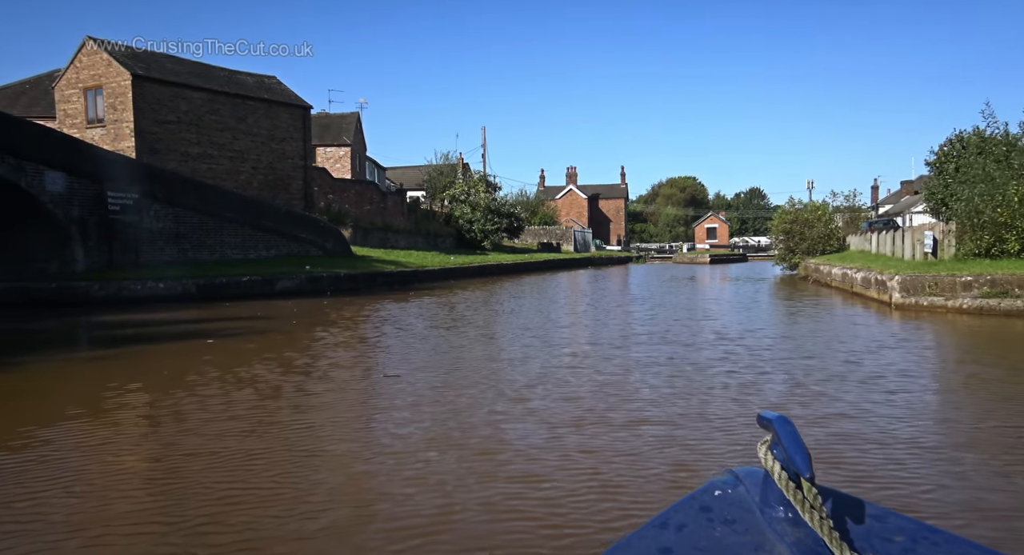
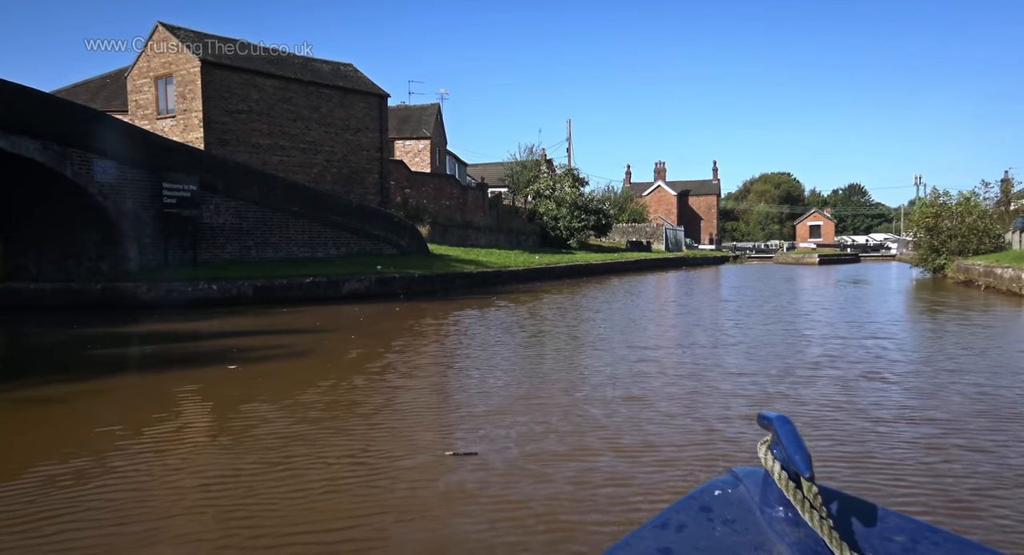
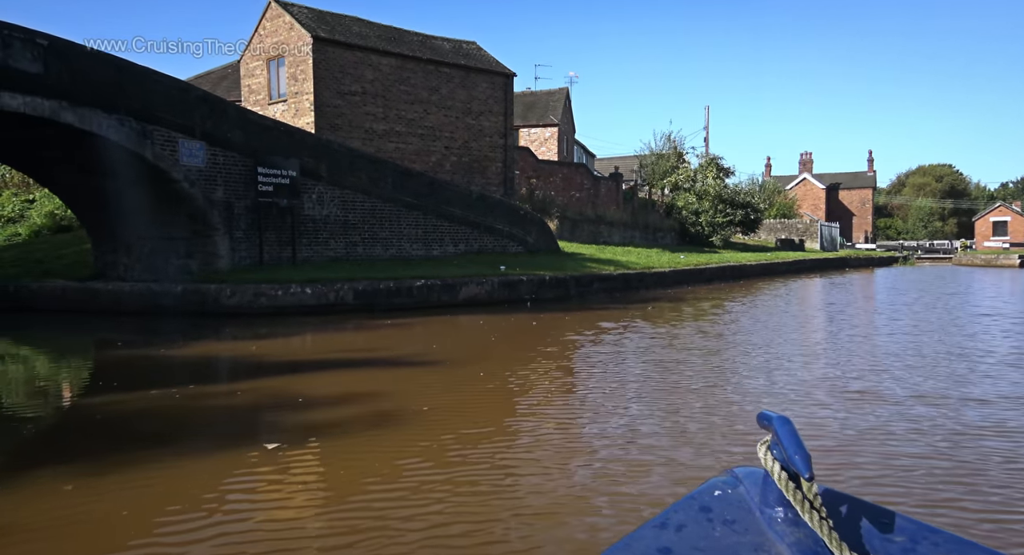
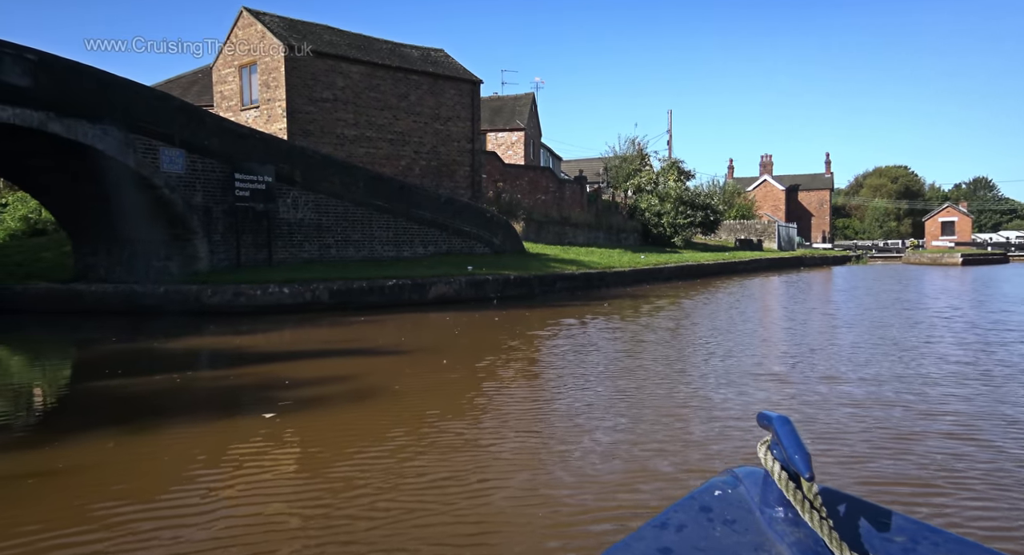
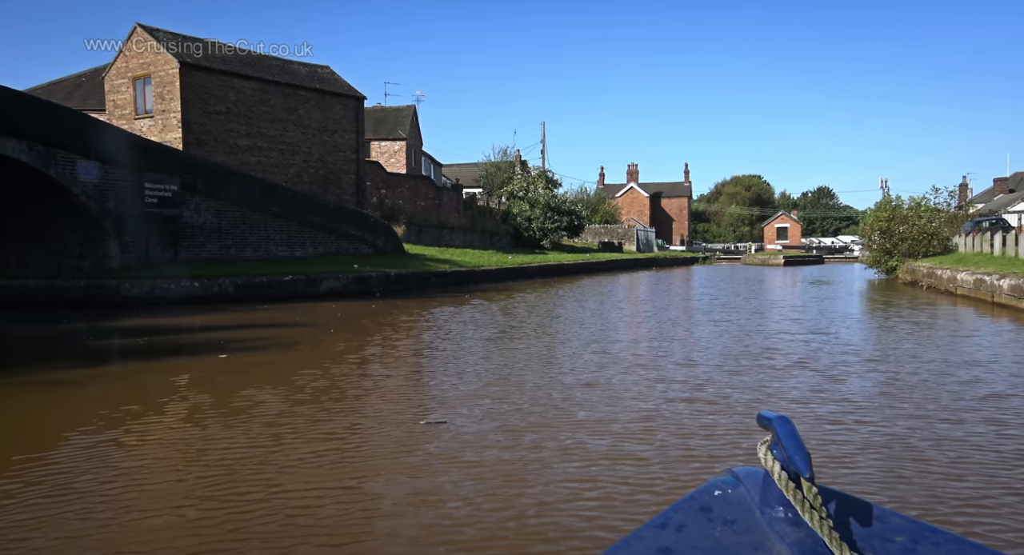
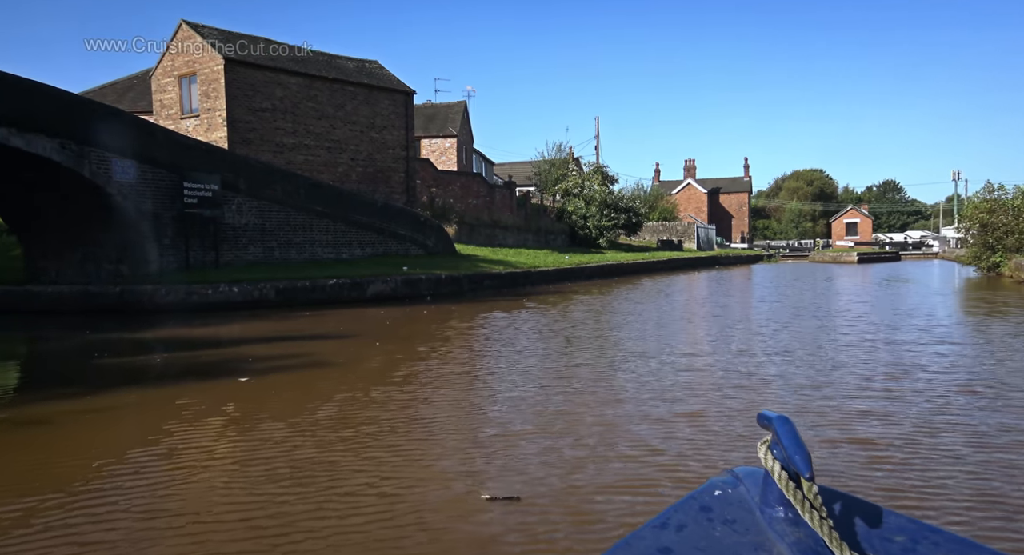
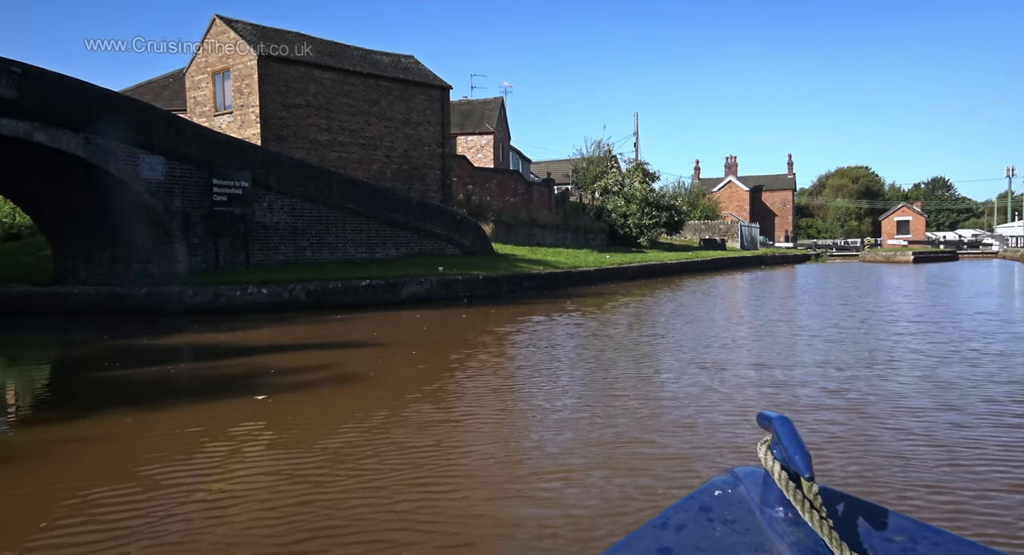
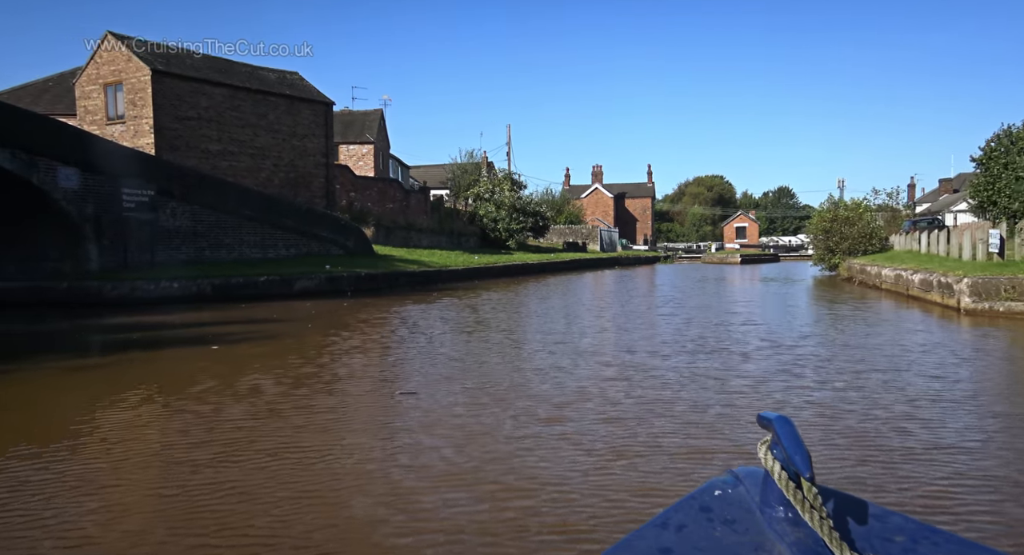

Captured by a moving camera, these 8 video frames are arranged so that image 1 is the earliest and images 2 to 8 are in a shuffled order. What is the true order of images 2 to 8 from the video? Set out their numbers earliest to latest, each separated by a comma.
8, 5, 2, 6, 7, 4, 3
